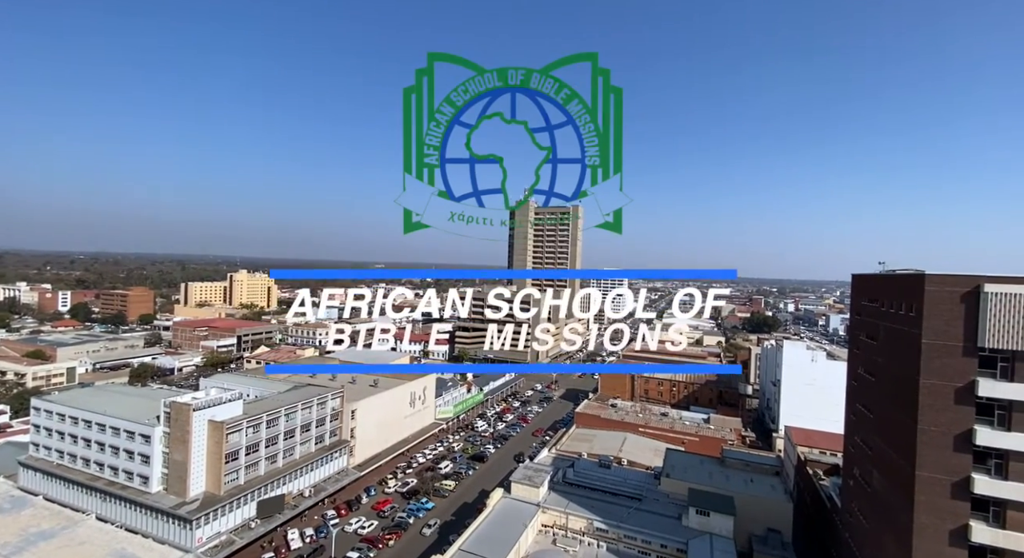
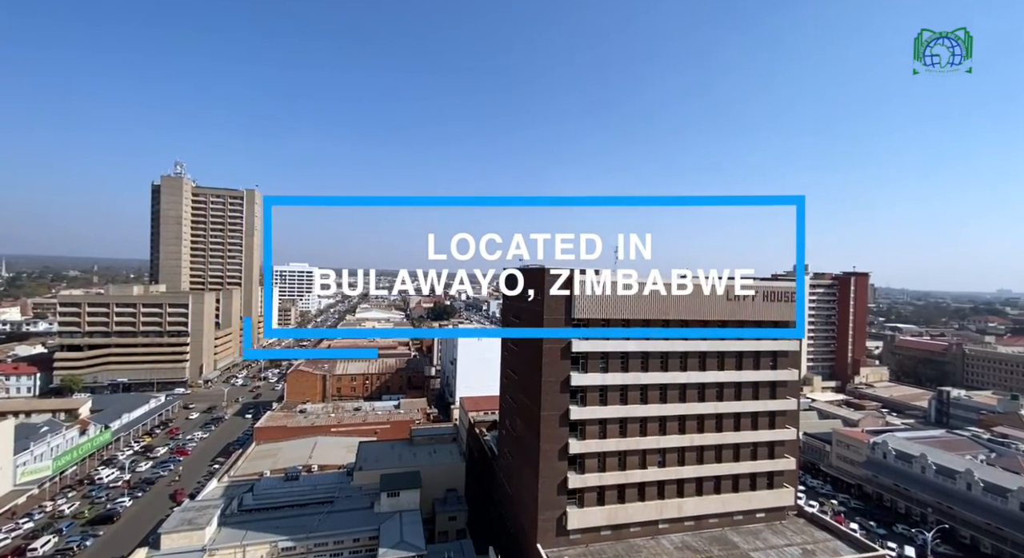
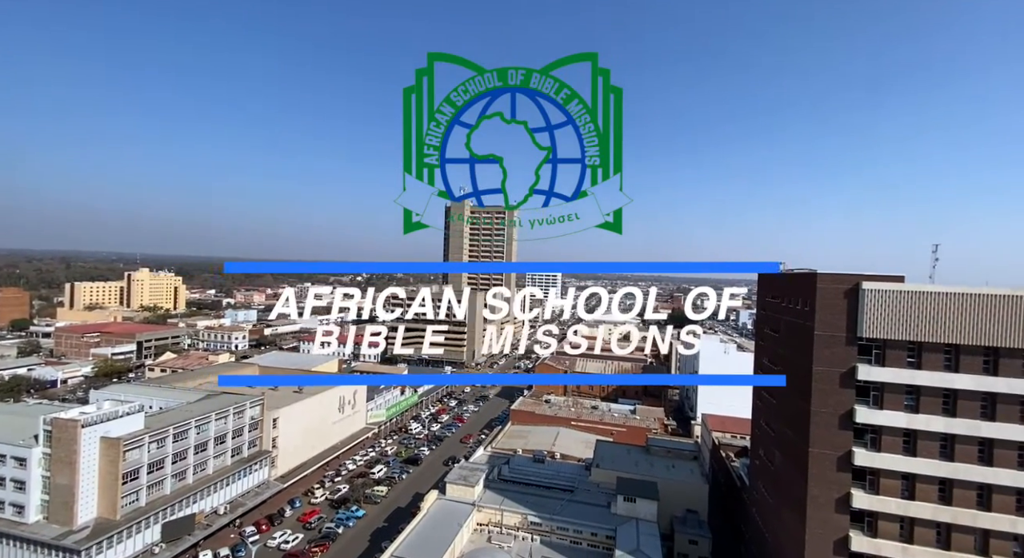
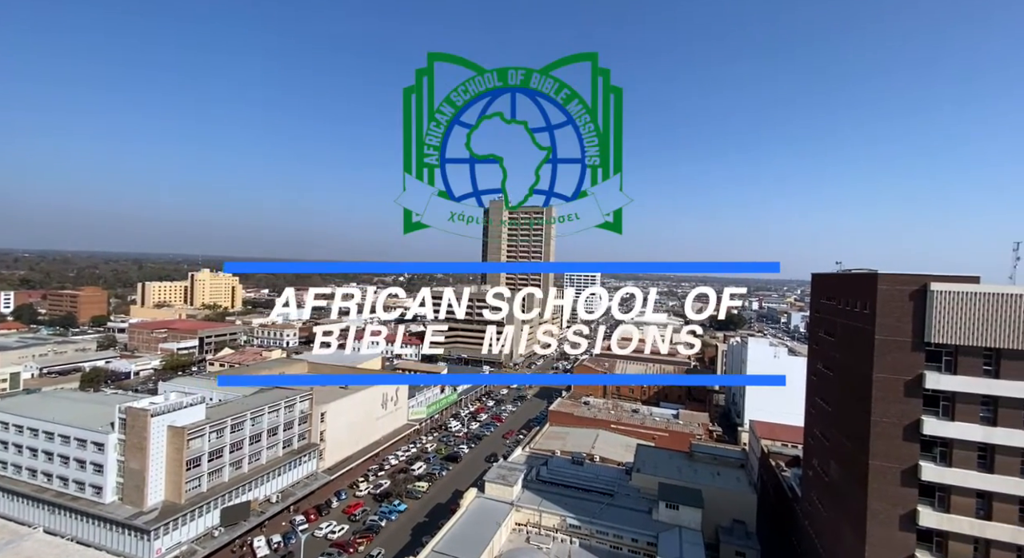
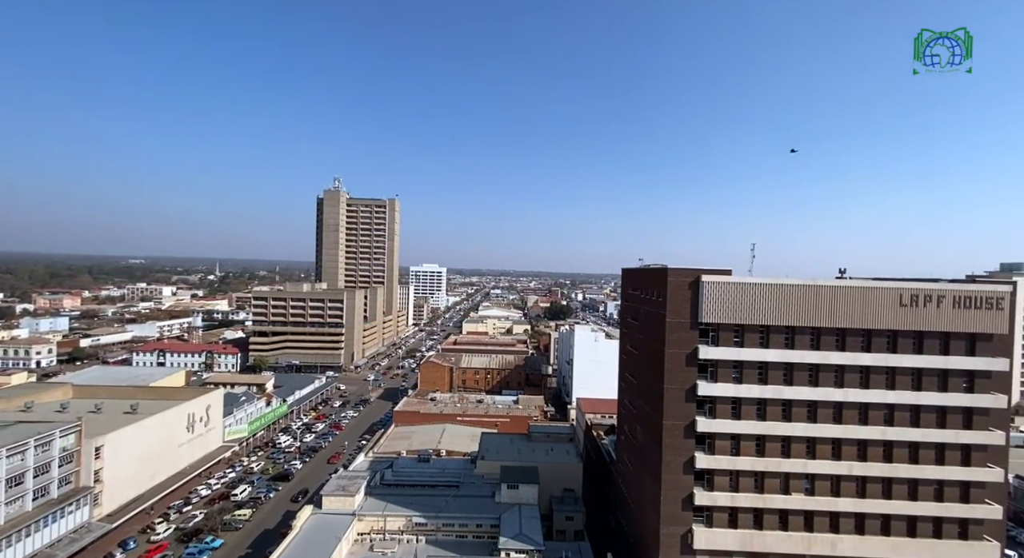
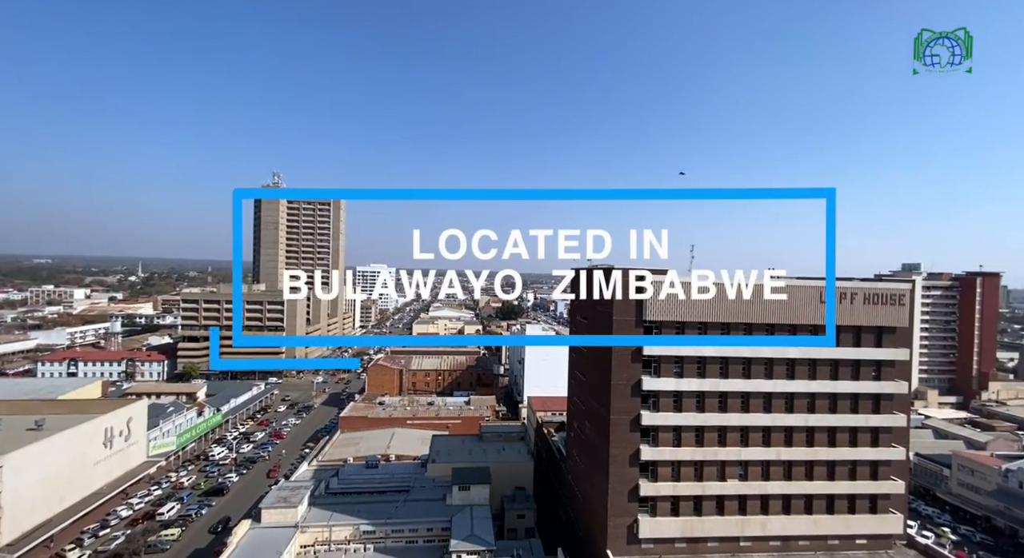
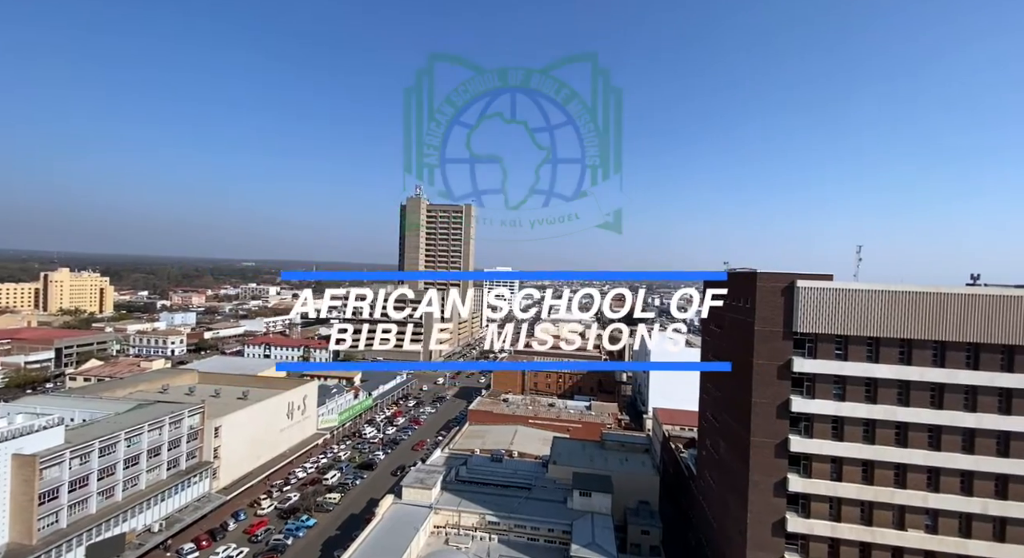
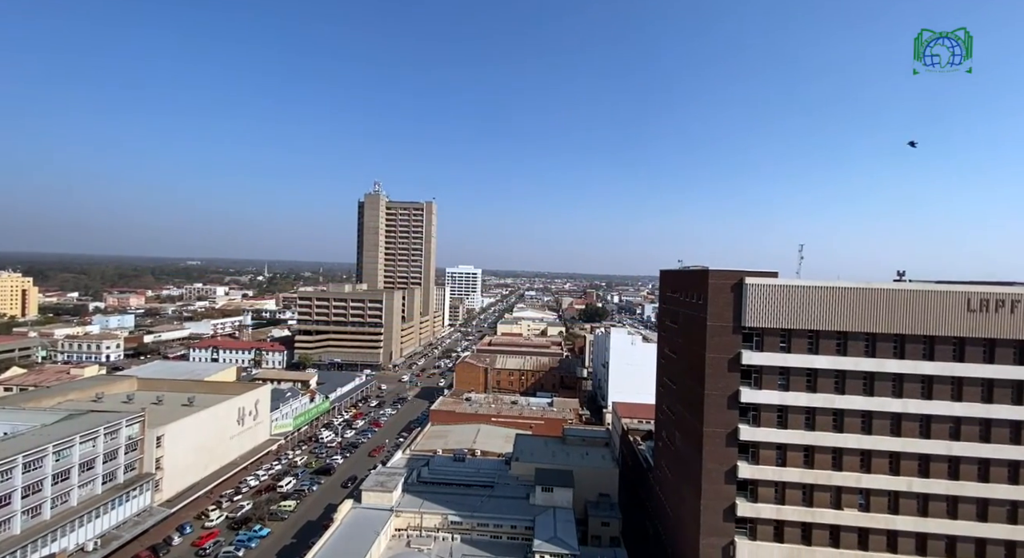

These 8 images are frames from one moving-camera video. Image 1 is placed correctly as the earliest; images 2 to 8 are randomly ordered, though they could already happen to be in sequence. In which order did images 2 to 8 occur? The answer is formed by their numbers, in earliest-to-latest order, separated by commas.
4, 3, 7, 8, 5, 6, 2
